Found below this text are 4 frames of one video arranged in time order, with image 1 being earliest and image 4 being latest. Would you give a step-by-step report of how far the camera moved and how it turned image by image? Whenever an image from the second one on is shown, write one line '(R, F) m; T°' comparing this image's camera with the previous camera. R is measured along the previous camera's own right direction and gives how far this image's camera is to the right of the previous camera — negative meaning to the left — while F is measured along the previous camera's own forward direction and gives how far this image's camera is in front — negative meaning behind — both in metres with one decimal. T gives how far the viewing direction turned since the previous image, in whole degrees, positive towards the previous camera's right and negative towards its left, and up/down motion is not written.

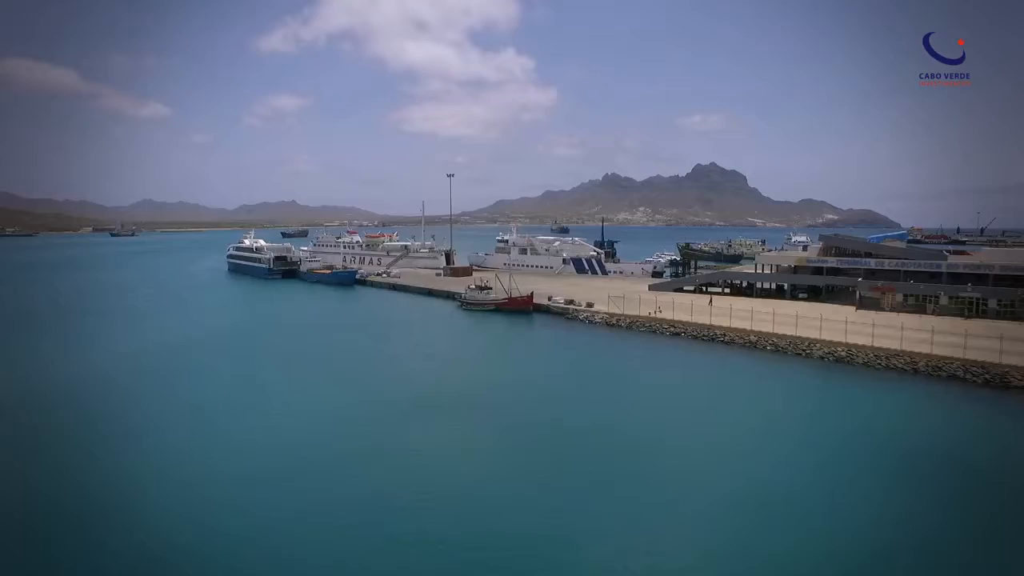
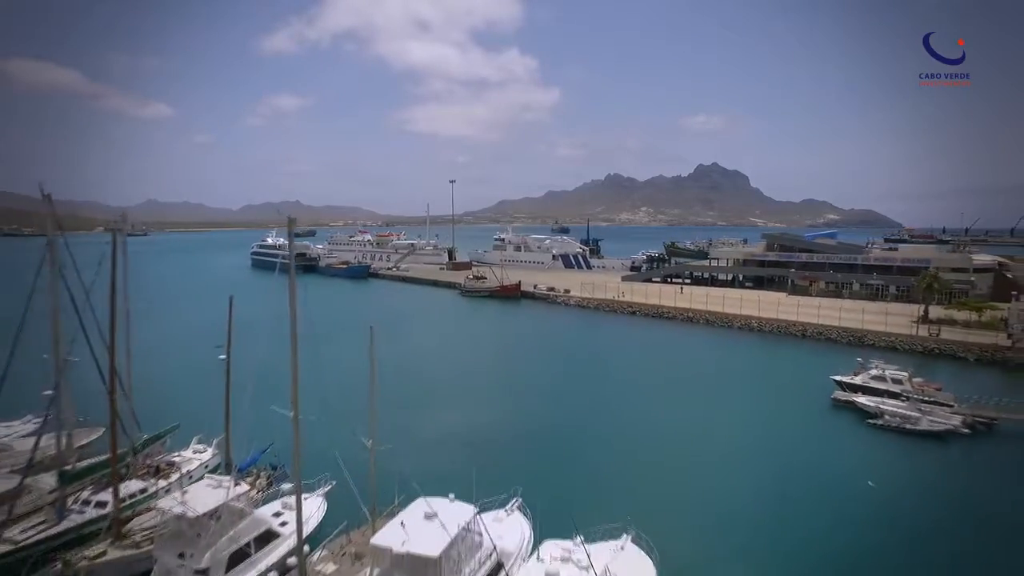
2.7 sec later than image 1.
(+0.3, -3.1) m; 0°
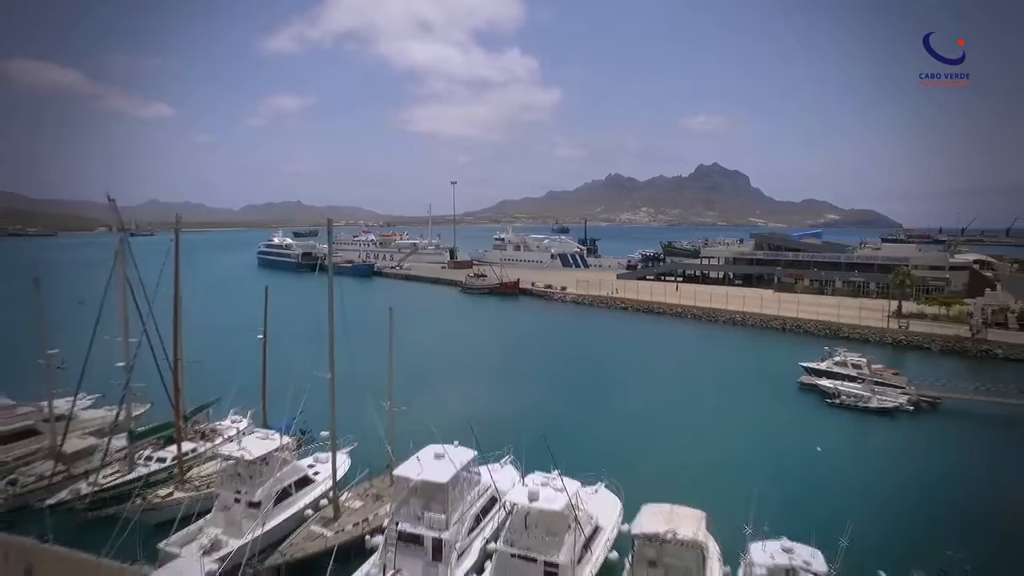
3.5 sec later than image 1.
(+0.1, -0.8) m; 0°
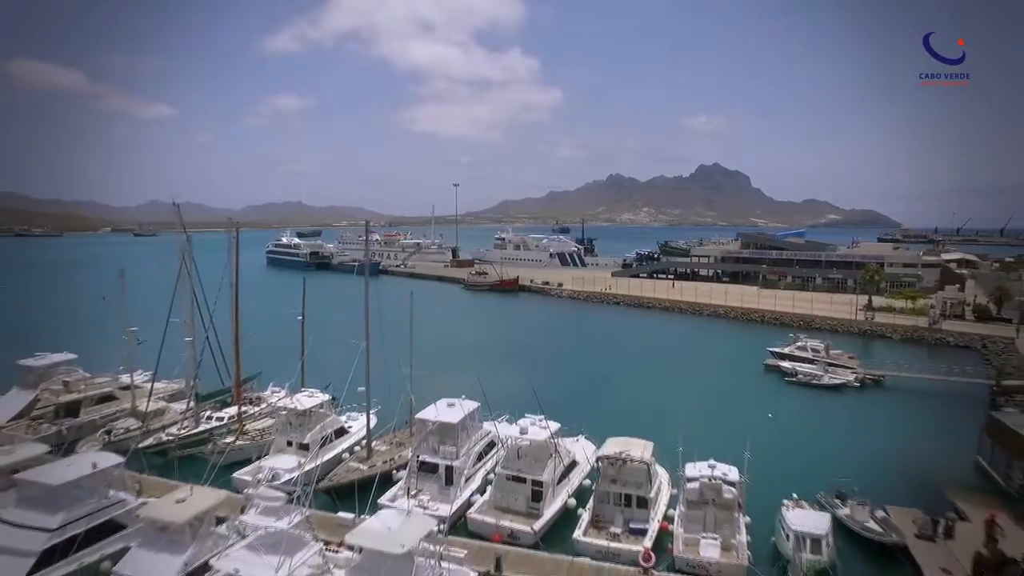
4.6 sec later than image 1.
(0.0, -1.1) m; 0°
